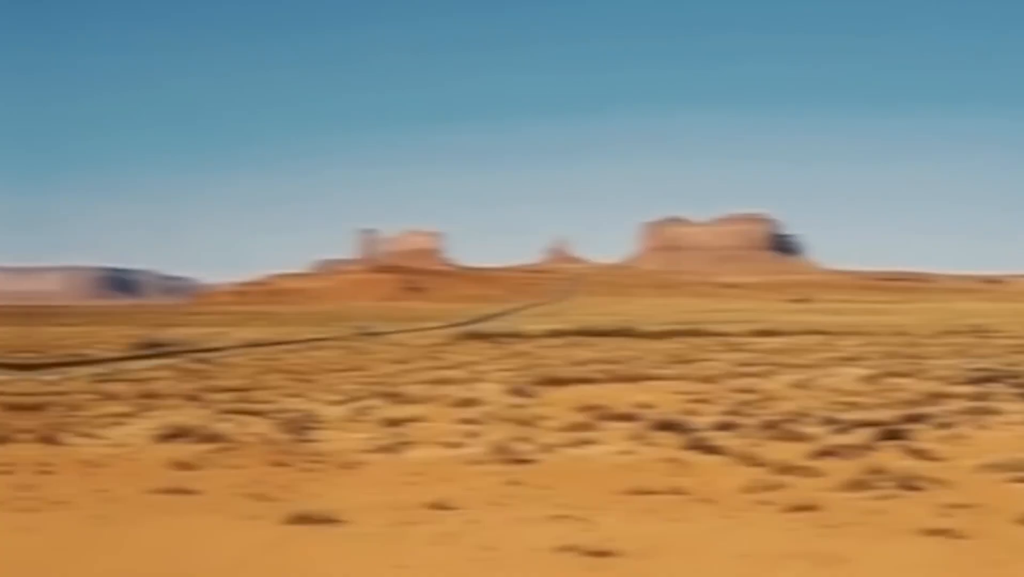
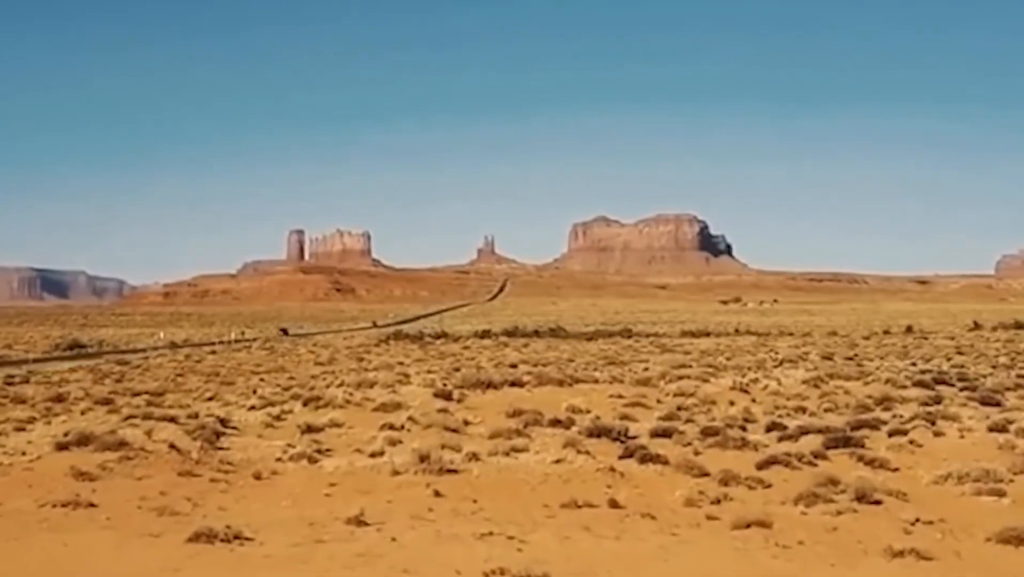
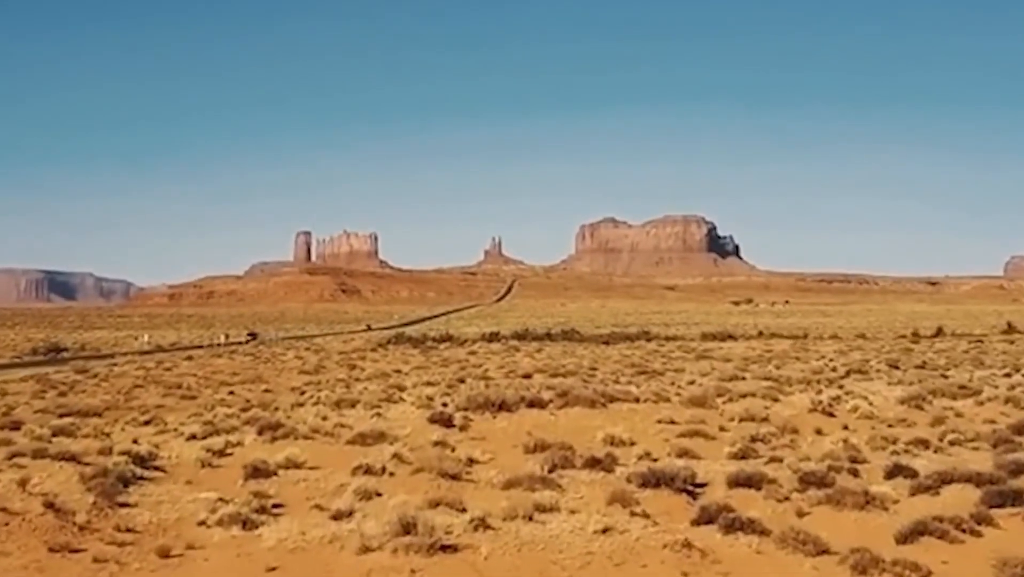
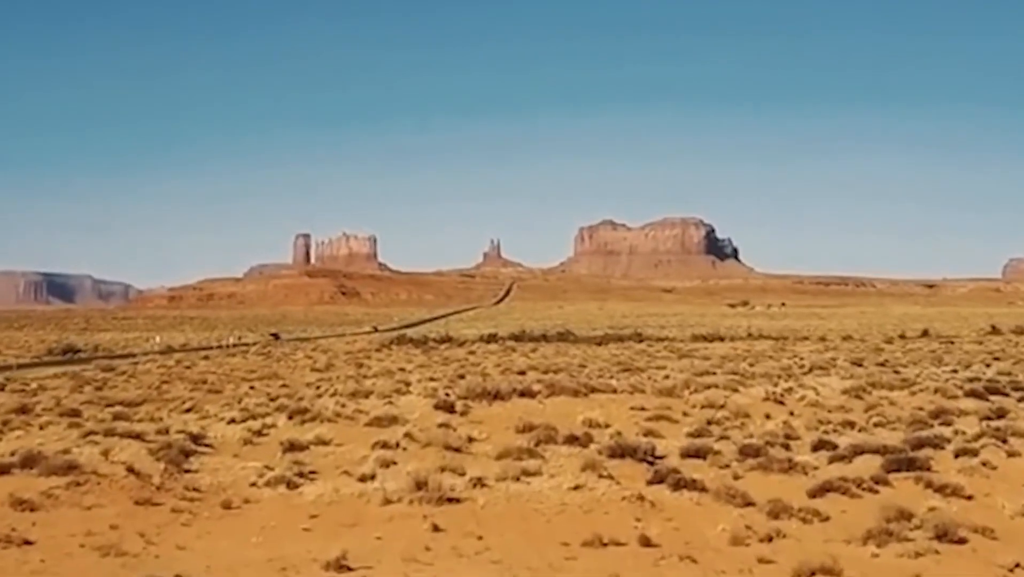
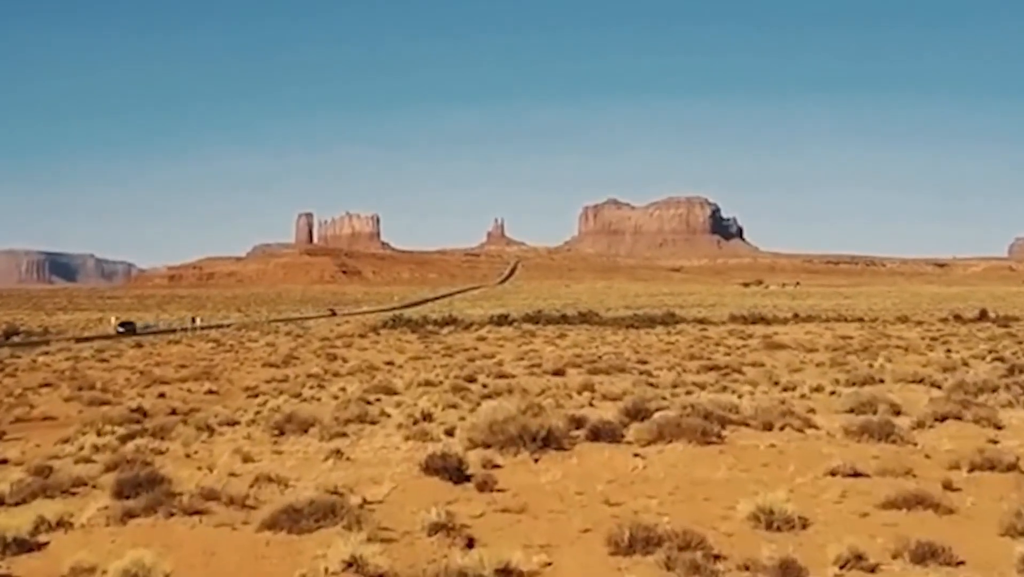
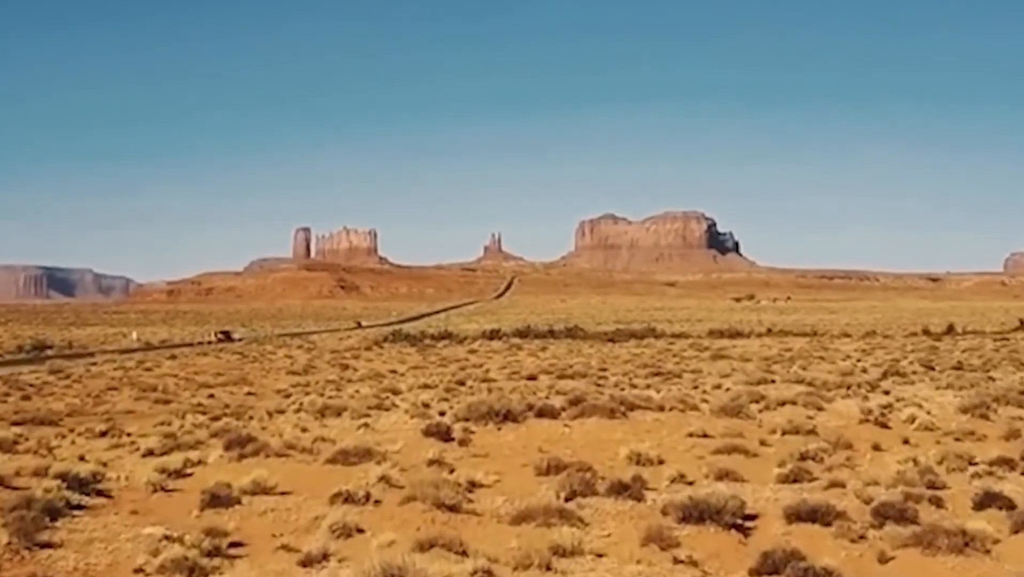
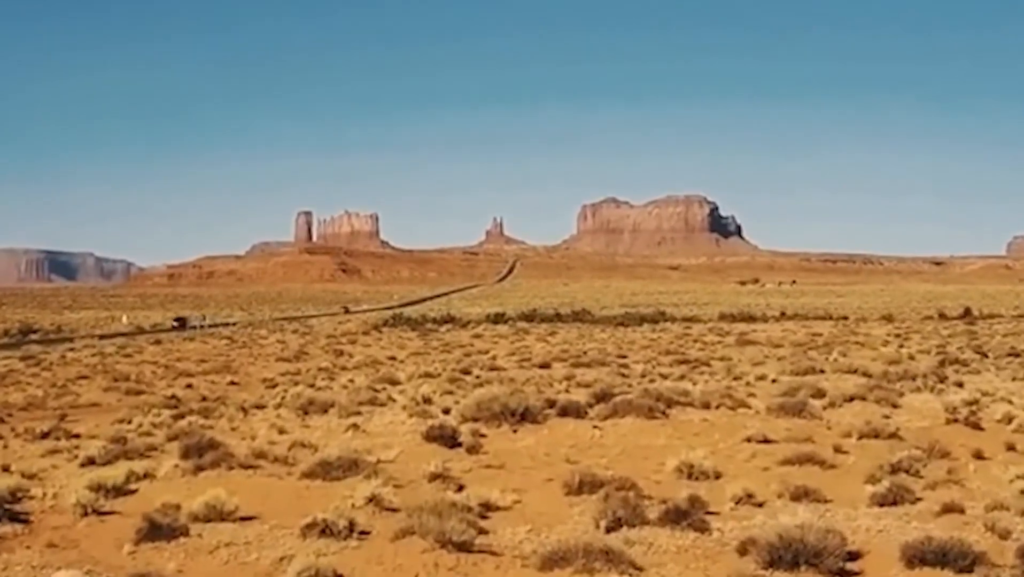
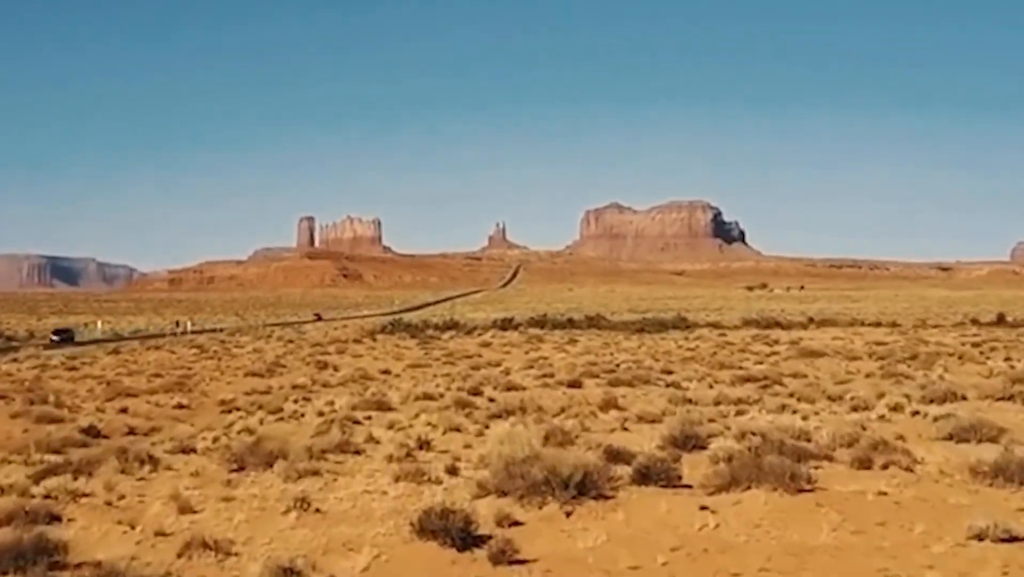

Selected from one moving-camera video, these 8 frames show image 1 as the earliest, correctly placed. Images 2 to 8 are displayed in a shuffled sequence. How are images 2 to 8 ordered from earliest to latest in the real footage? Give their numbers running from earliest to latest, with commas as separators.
2, 4, 3, 6, 7, 5, 8
